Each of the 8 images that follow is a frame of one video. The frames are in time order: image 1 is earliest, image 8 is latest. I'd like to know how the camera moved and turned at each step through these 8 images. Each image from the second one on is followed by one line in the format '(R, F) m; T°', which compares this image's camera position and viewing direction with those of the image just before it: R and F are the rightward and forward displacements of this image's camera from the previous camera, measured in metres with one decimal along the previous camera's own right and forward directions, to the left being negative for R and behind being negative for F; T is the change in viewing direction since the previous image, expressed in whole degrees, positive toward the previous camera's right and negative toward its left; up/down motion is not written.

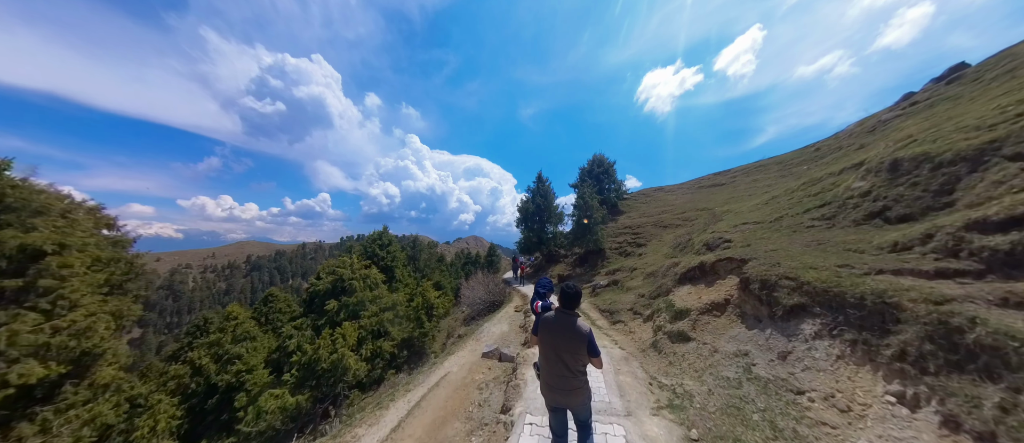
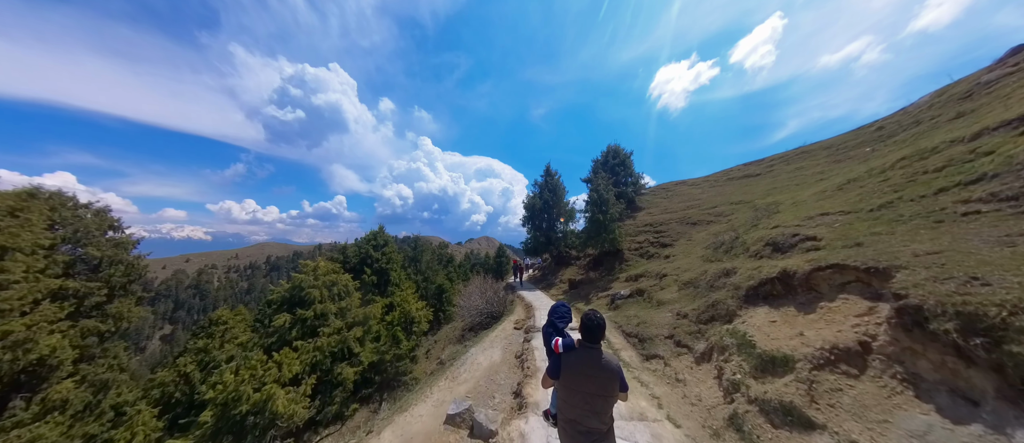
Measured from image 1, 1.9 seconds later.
(+0.8, +3.8) m; -2°
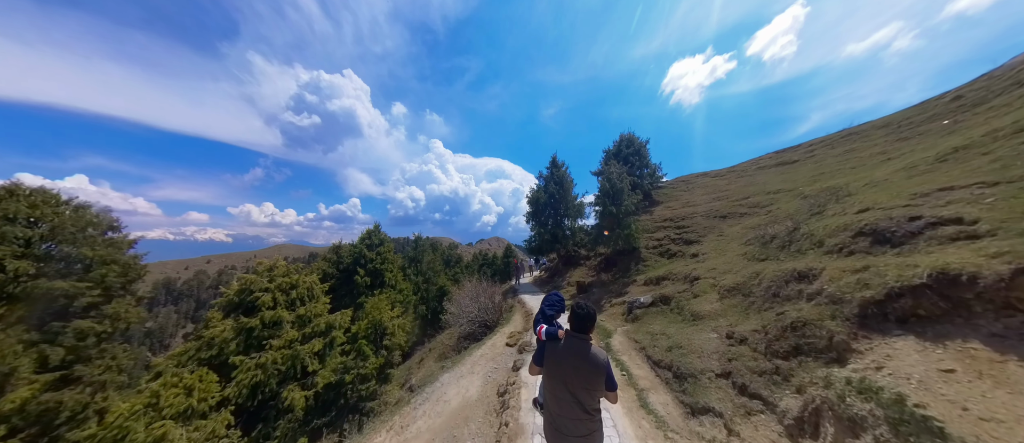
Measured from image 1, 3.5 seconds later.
(+1.0, +3.1) m; -2°
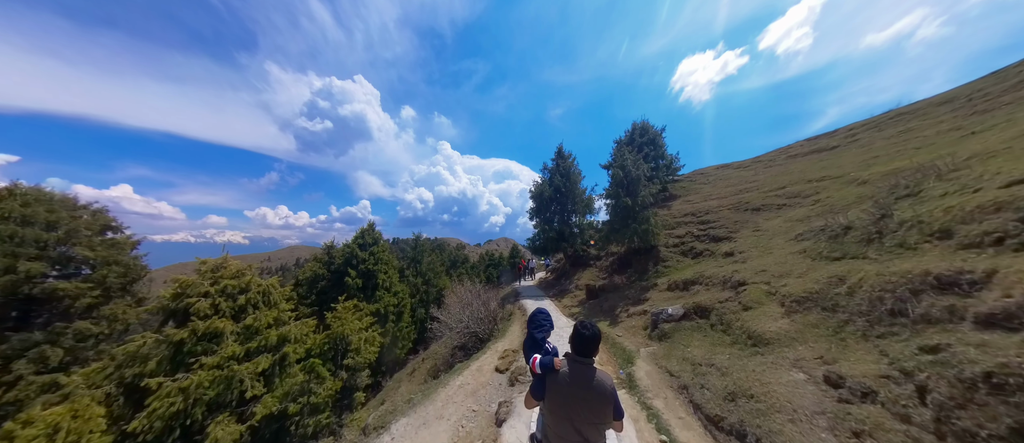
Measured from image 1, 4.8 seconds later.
(+0.6, +2.7) m; -2°
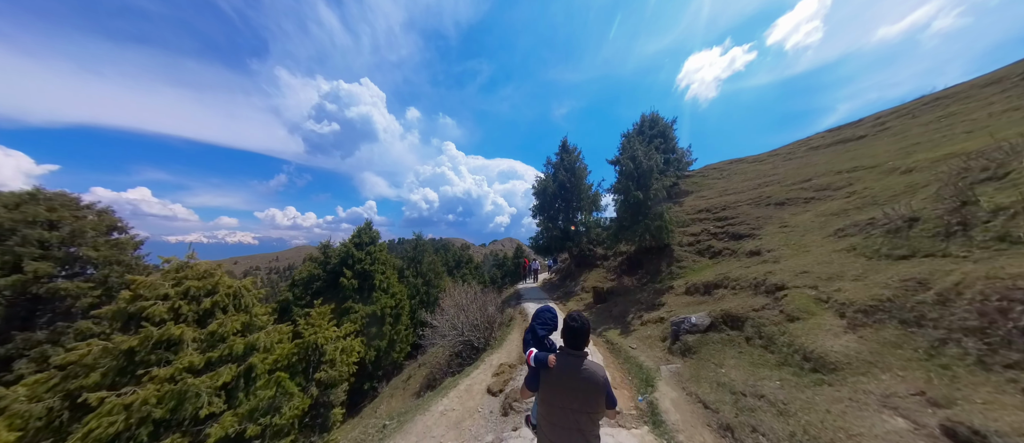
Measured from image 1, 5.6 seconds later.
(+0.3, +1.4) m; -1°
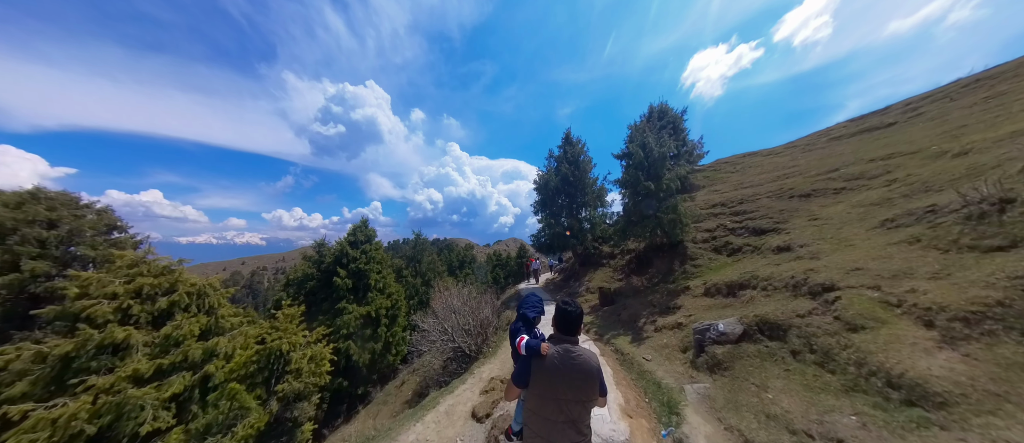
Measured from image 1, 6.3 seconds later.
(+0.4, +1.4) m; -1°
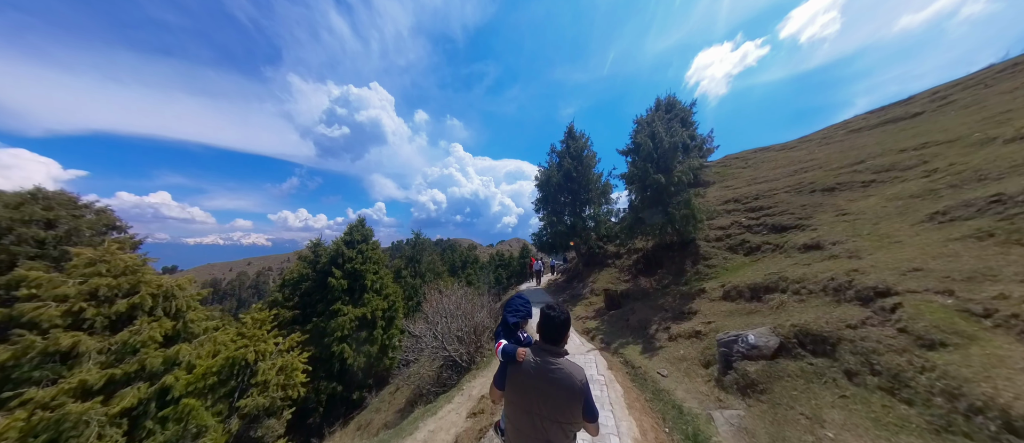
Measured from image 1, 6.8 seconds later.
(+0.3, +1.1) m; -1°
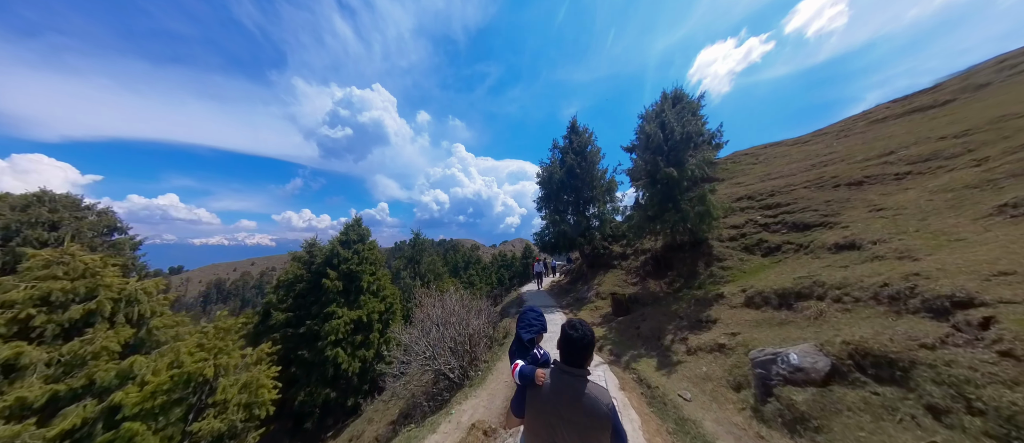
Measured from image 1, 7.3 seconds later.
(+0.2, +1.0) m; -1°
